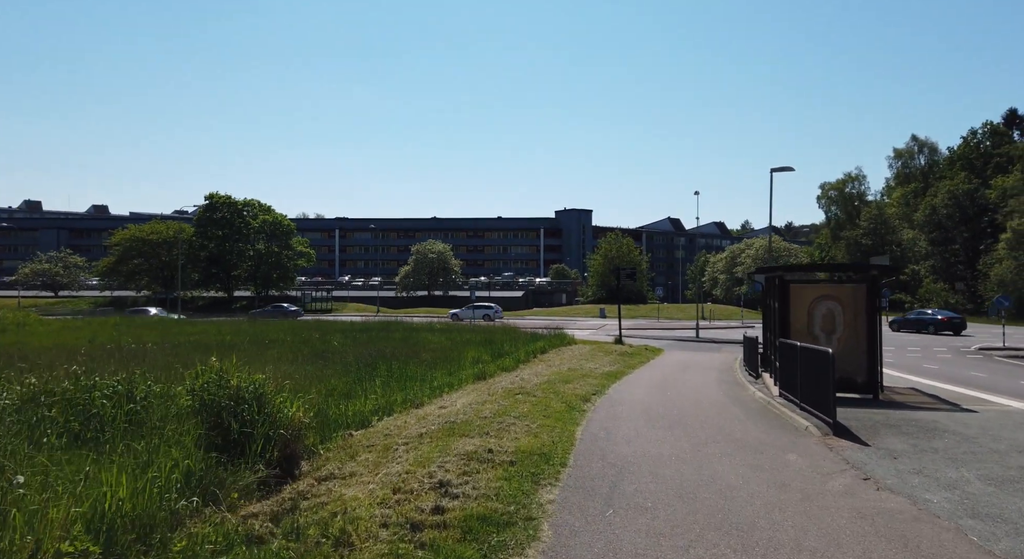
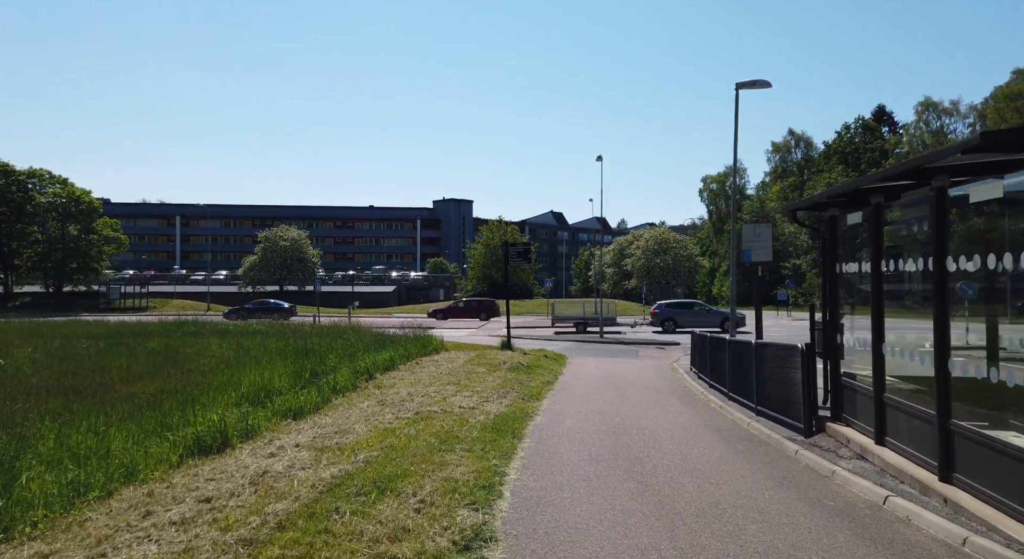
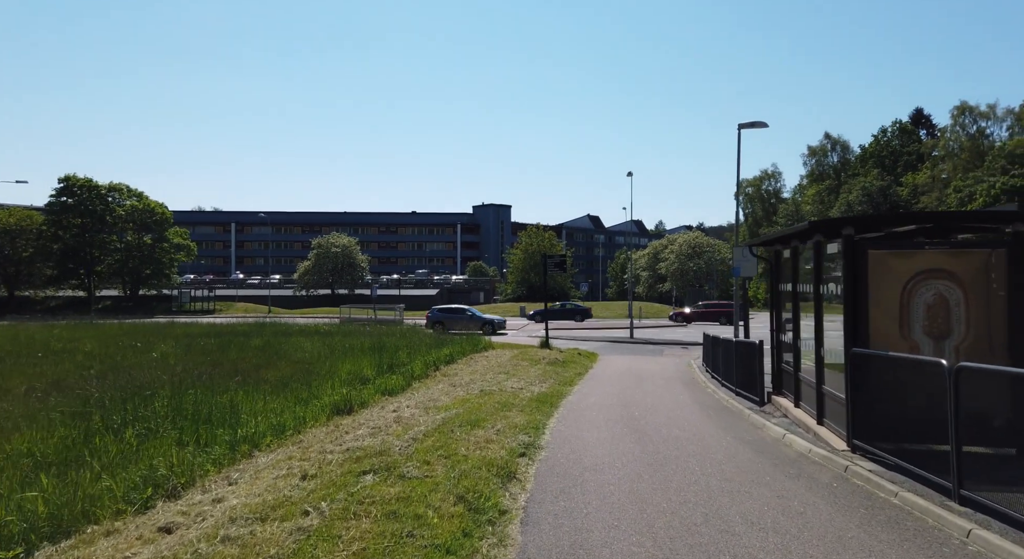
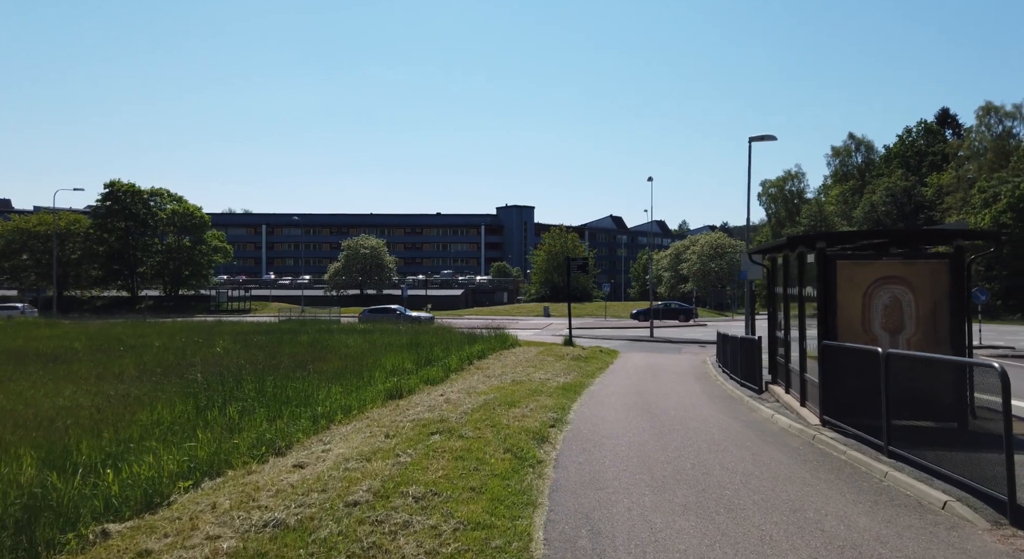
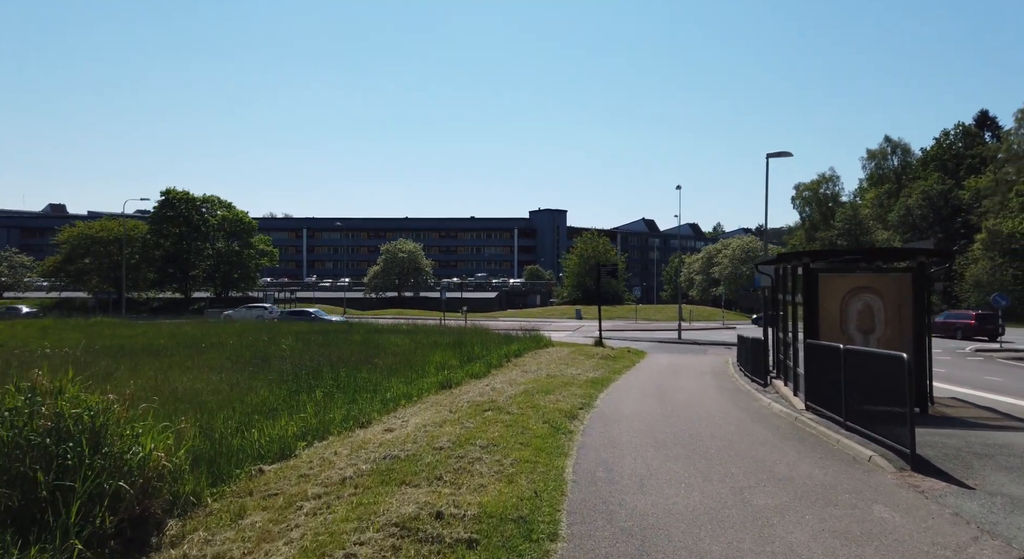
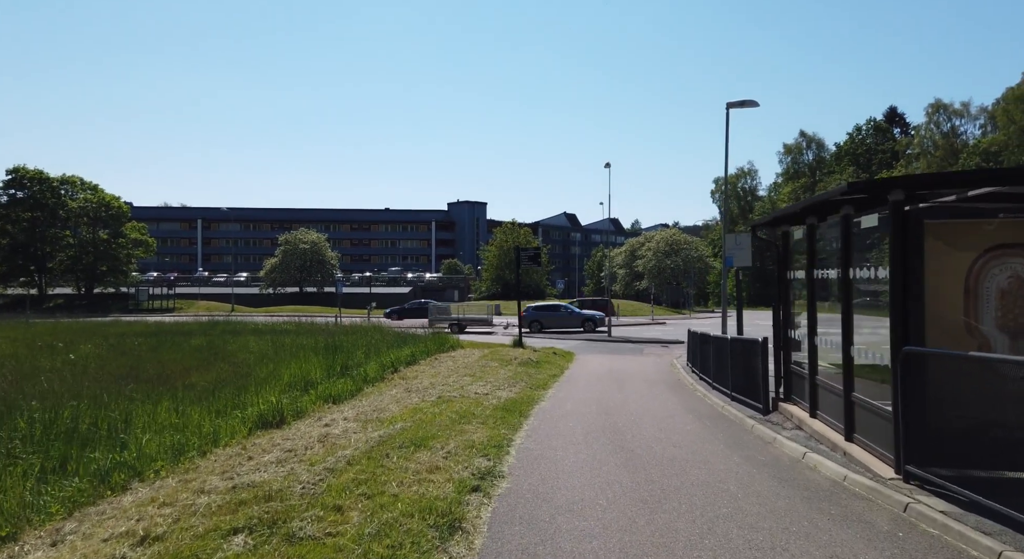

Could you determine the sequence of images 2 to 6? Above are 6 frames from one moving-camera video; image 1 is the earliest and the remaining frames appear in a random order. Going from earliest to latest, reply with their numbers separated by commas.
5, 4, 3, 6, 2
